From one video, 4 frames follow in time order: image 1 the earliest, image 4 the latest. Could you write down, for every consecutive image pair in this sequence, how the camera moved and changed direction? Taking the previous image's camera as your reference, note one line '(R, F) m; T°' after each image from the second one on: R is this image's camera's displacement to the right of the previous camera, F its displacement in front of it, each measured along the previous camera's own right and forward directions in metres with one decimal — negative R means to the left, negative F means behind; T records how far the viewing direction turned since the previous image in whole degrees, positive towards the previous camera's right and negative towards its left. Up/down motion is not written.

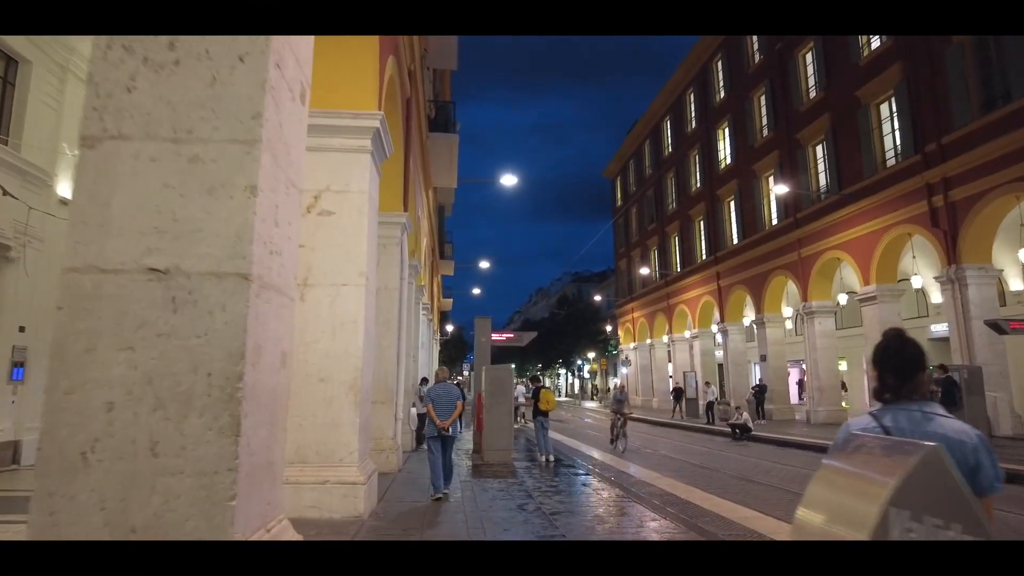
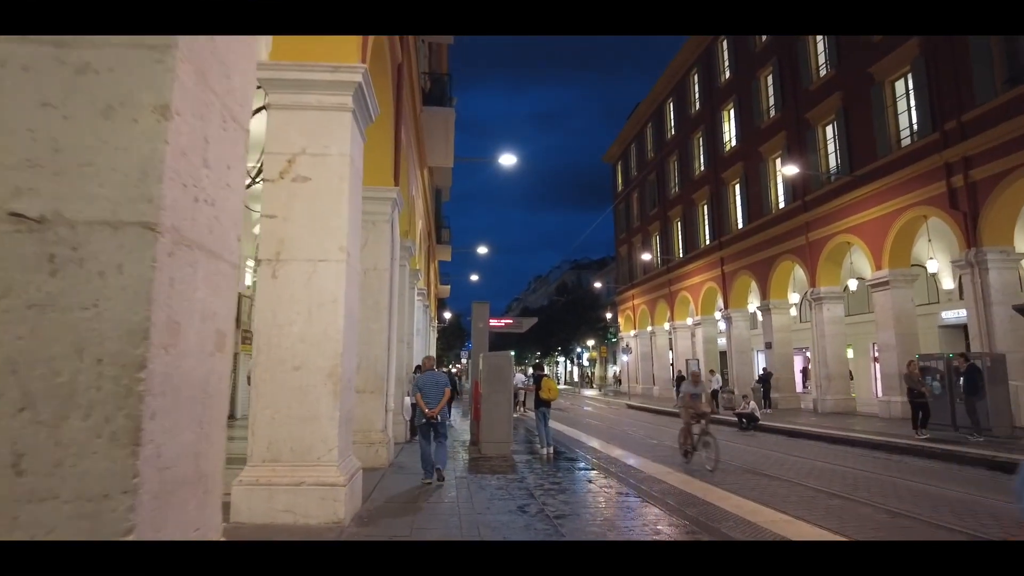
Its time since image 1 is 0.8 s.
(0.0, +0.8) m; 0°
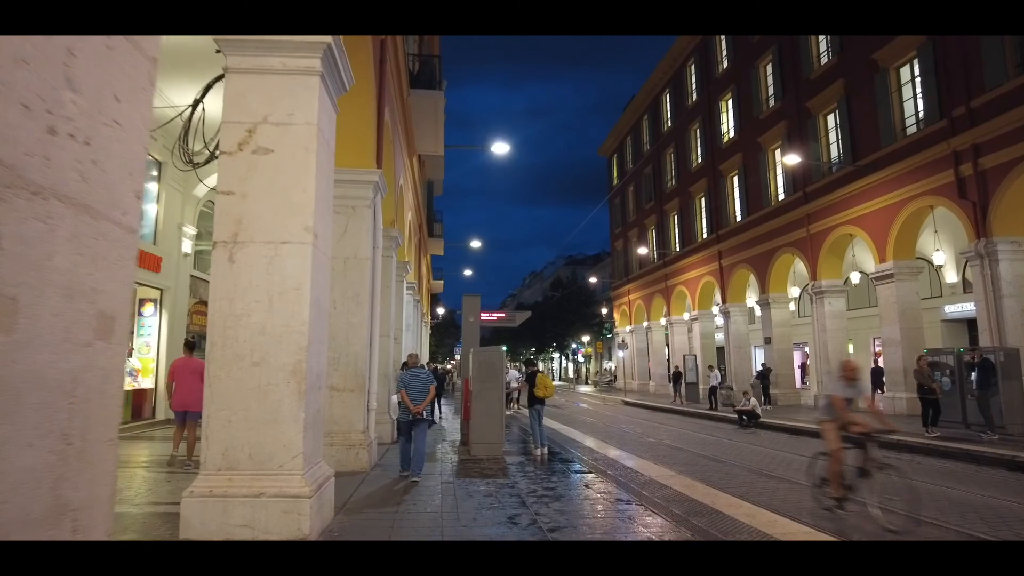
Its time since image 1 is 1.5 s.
(+0.1, +0.7) m; 0°
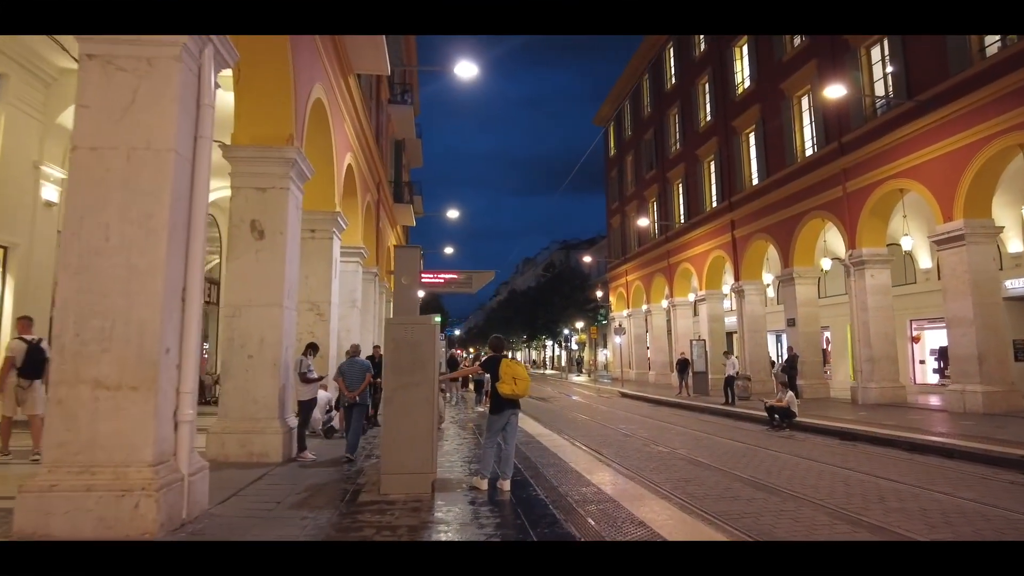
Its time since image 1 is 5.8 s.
(+0.6, +4.0) m; 0°
